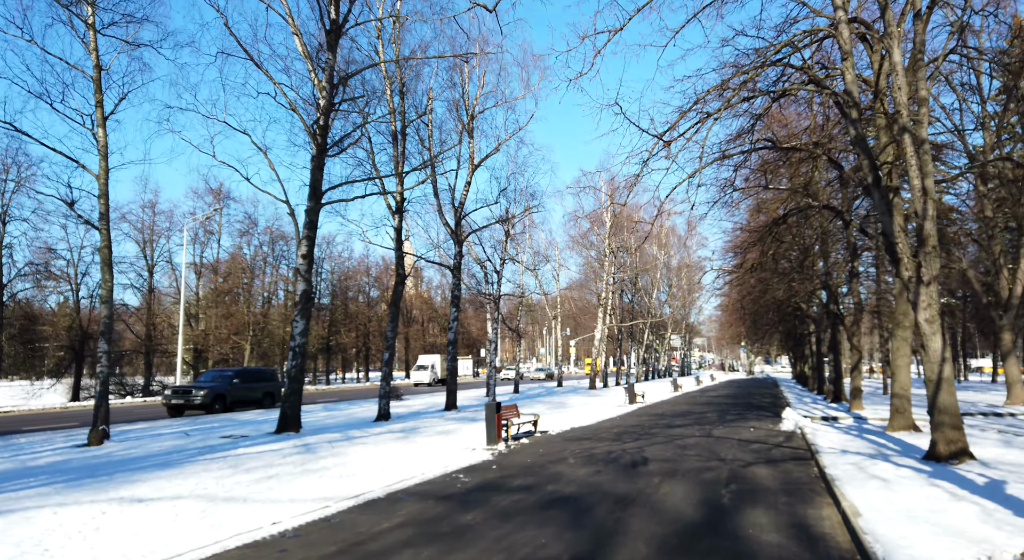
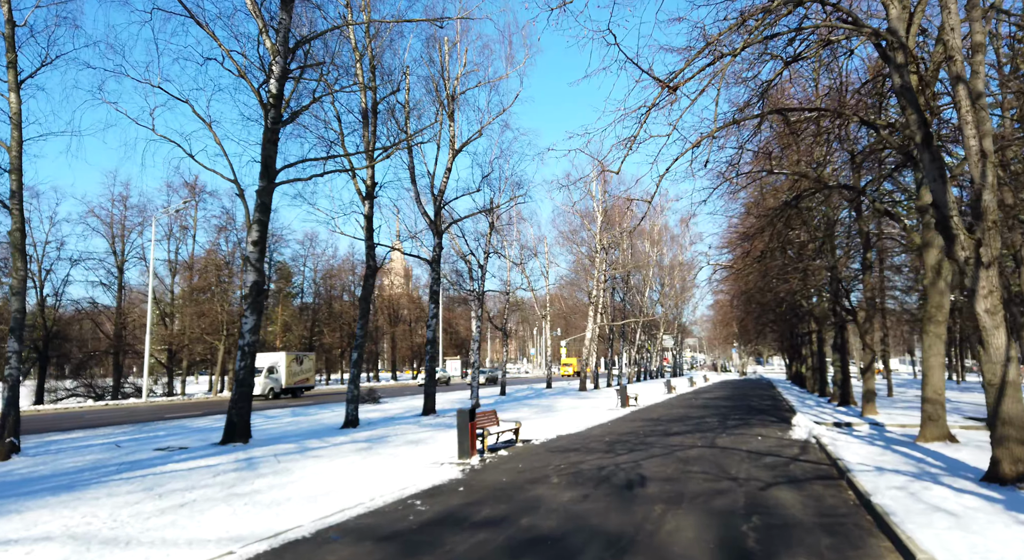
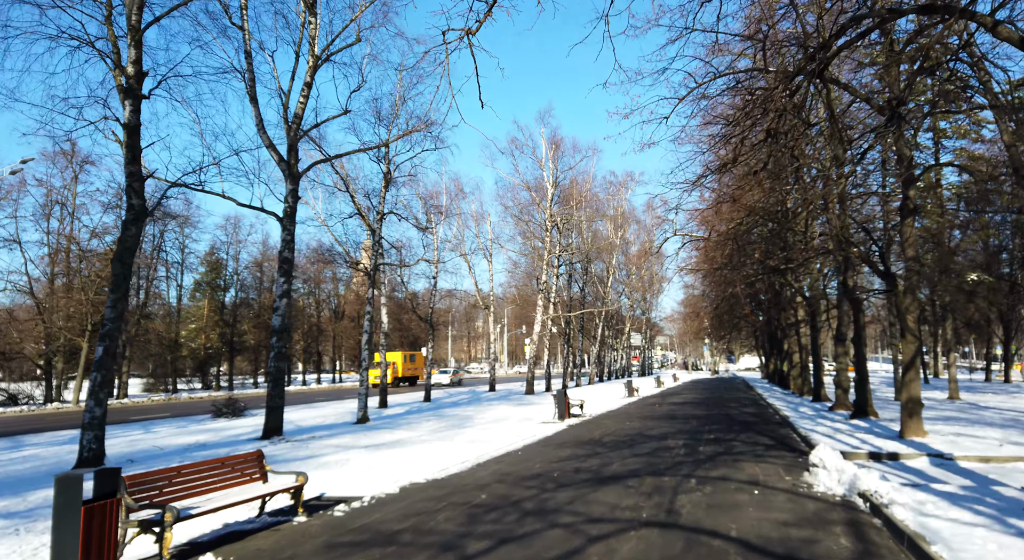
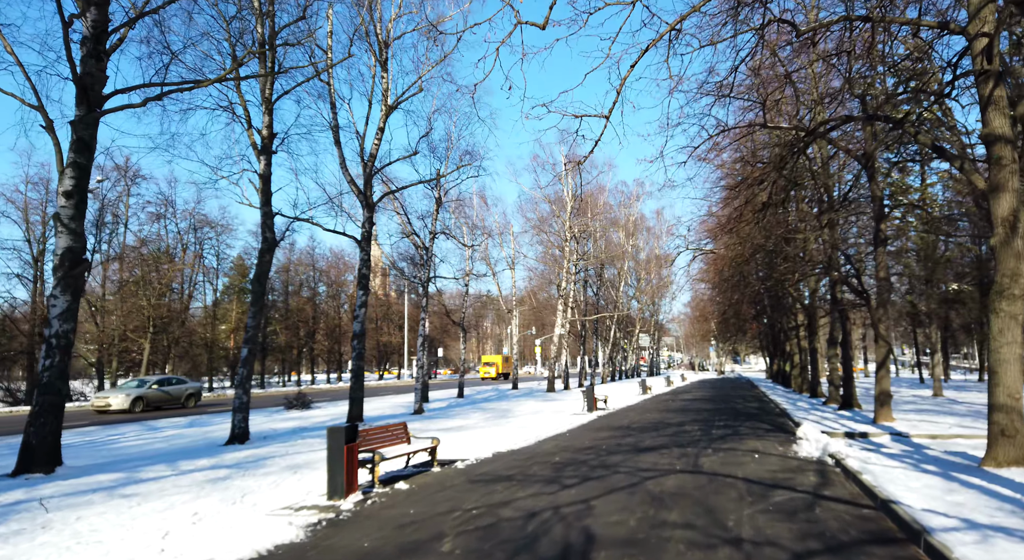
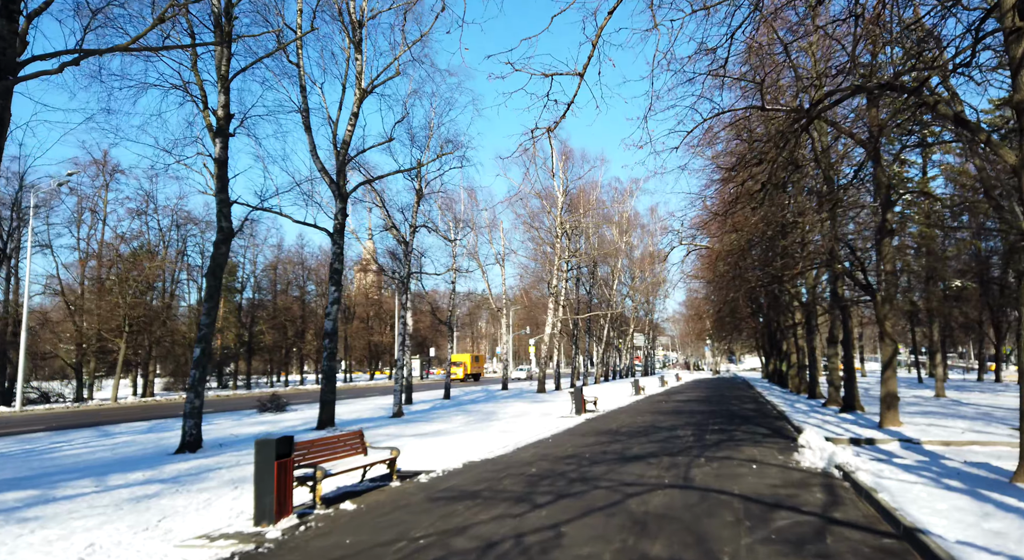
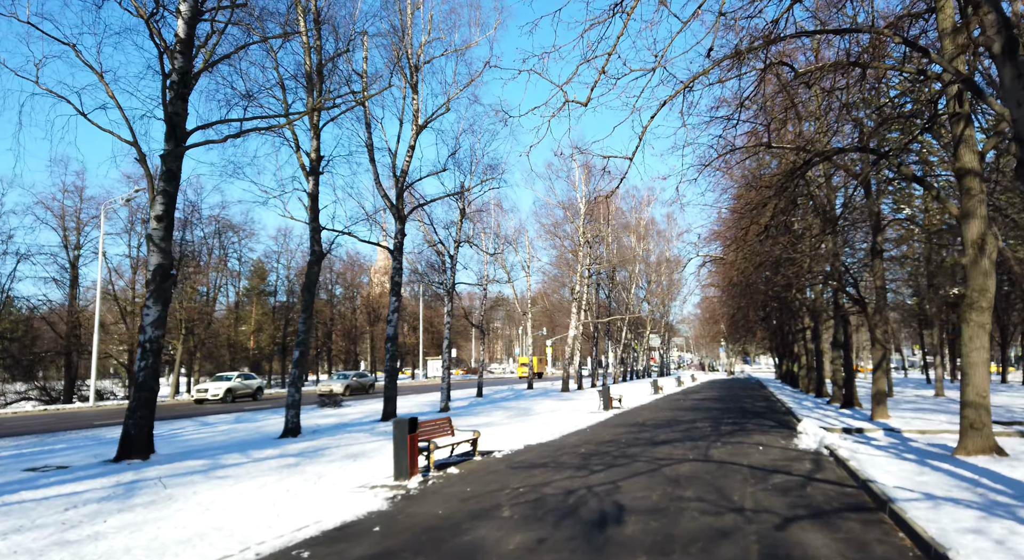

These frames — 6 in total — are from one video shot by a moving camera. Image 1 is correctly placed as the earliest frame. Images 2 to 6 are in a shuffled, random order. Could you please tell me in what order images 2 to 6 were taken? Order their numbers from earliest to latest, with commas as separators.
2, 6, 4, 5, 3
